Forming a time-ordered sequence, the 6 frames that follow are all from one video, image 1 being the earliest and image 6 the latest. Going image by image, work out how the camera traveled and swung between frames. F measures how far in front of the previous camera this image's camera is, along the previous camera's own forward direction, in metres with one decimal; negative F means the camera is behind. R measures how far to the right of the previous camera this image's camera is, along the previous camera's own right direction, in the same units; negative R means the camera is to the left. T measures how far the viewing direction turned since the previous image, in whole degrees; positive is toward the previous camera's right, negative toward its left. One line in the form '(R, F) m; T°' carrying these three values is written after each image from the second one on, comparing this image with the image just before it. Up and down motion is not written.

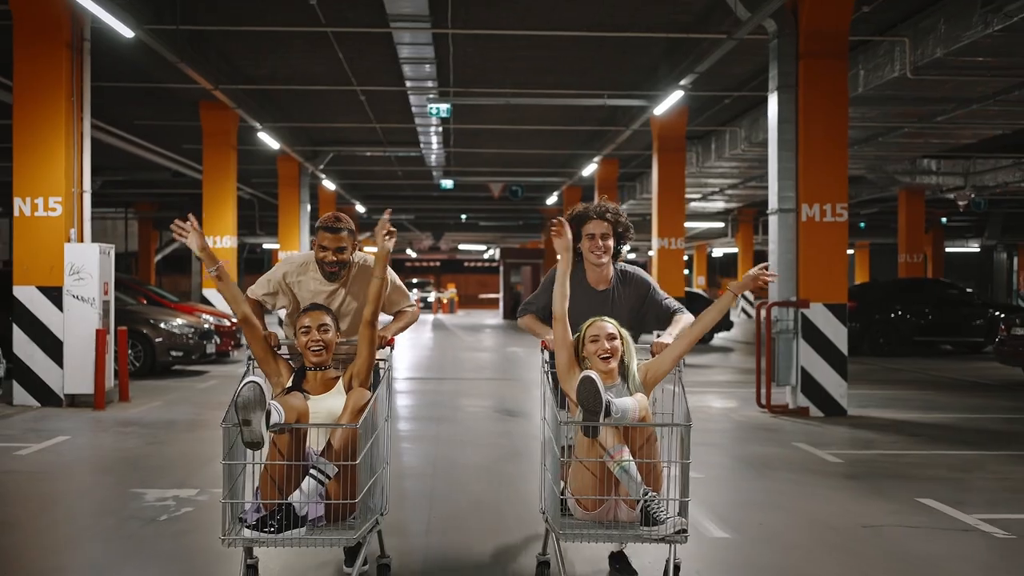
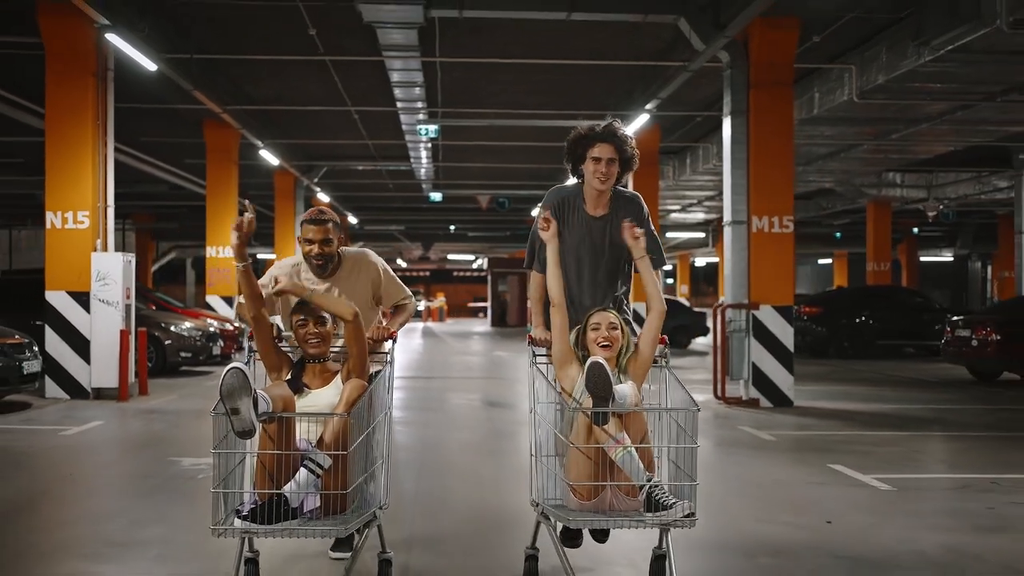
(+0.1, -1.1) m; +1°
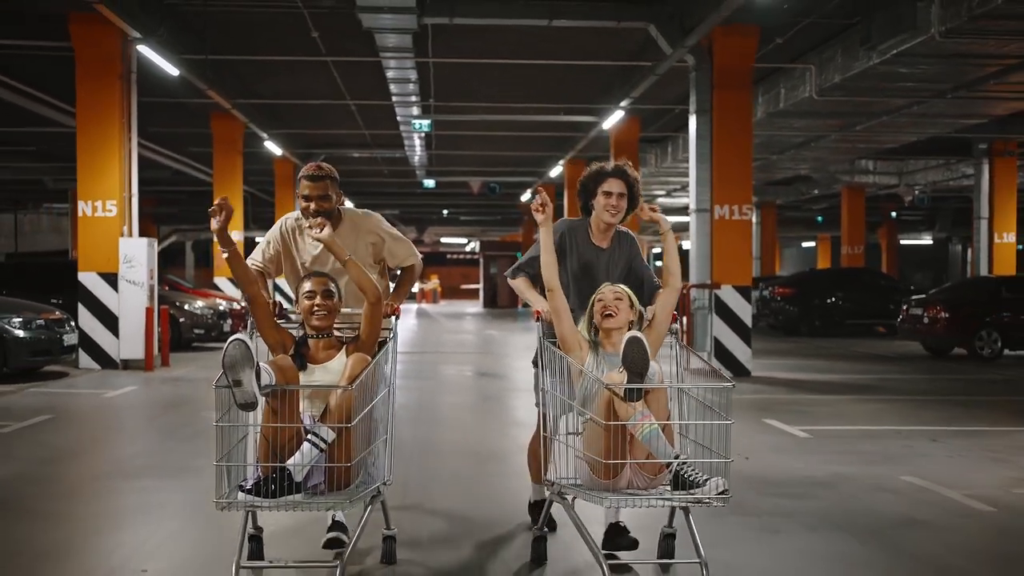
(+0.1, -1.1) m; 0°
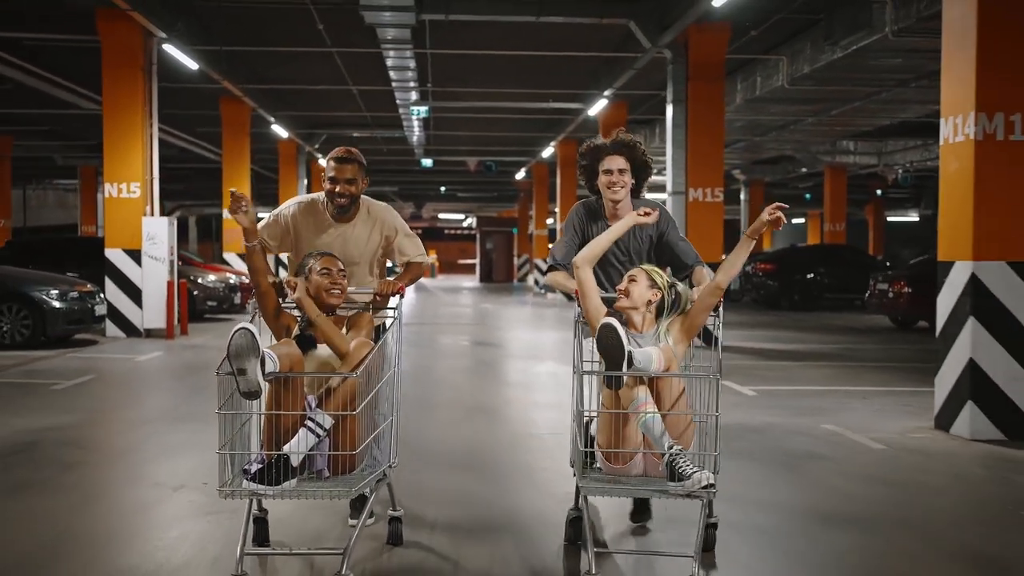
(+0.1, -1.0) m; 0°
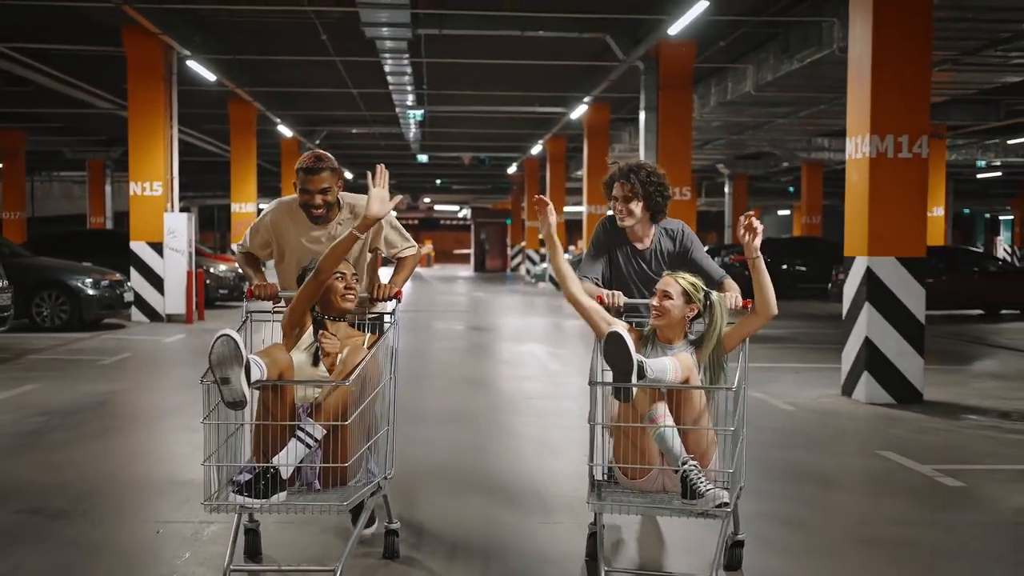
(+0.1, -1.3) m; 0°
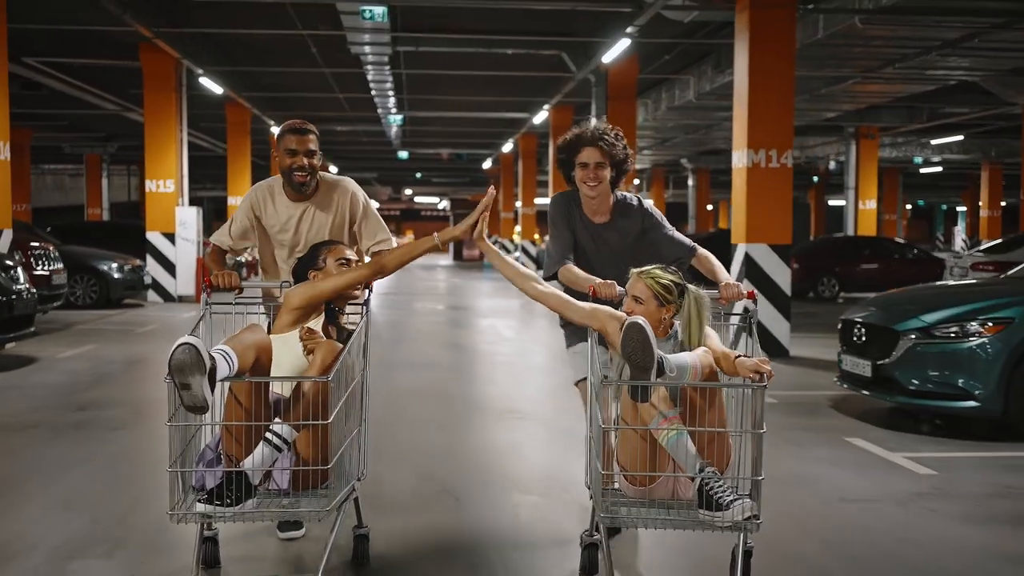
(+0.2, -2.1) m; +1°
